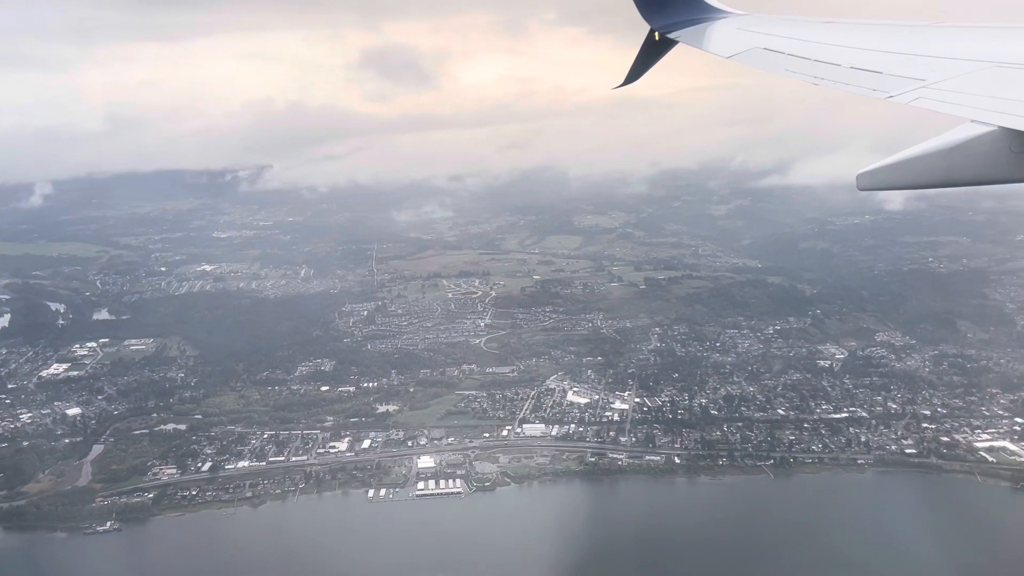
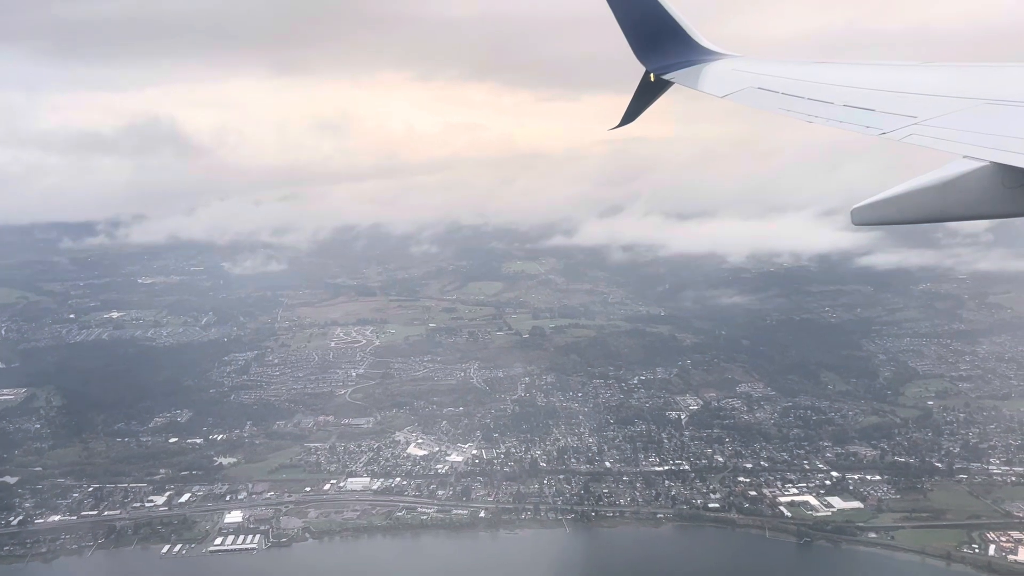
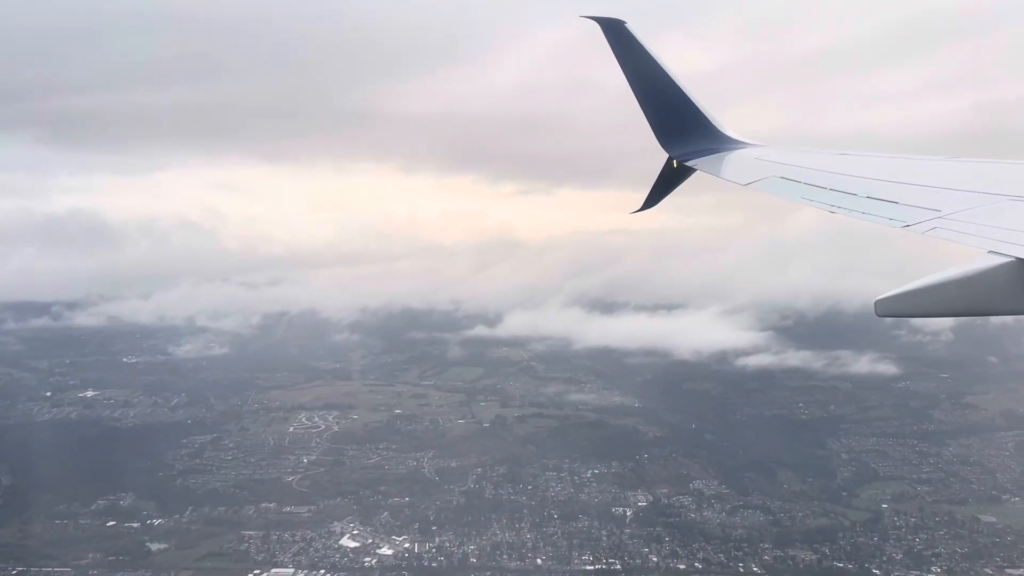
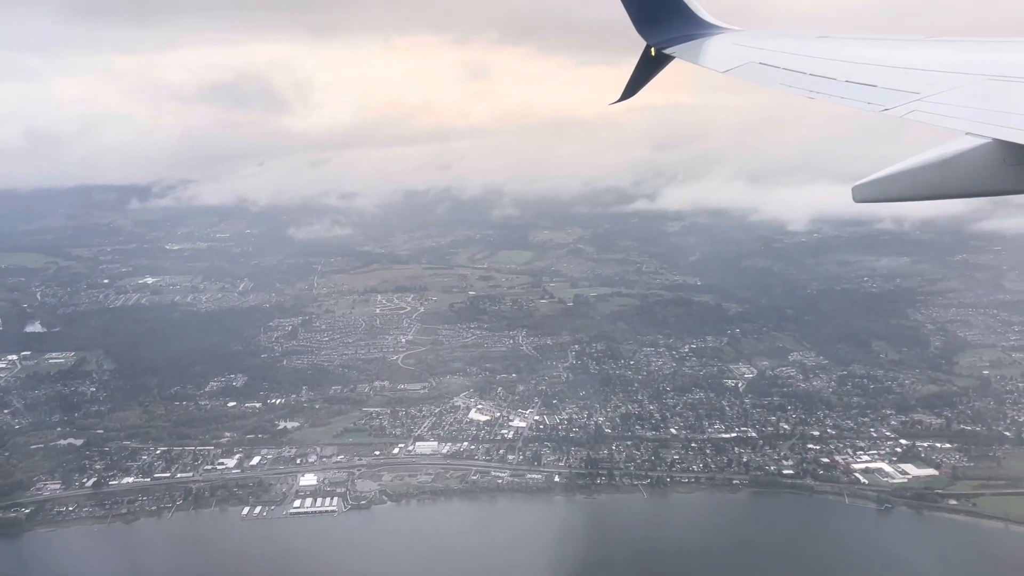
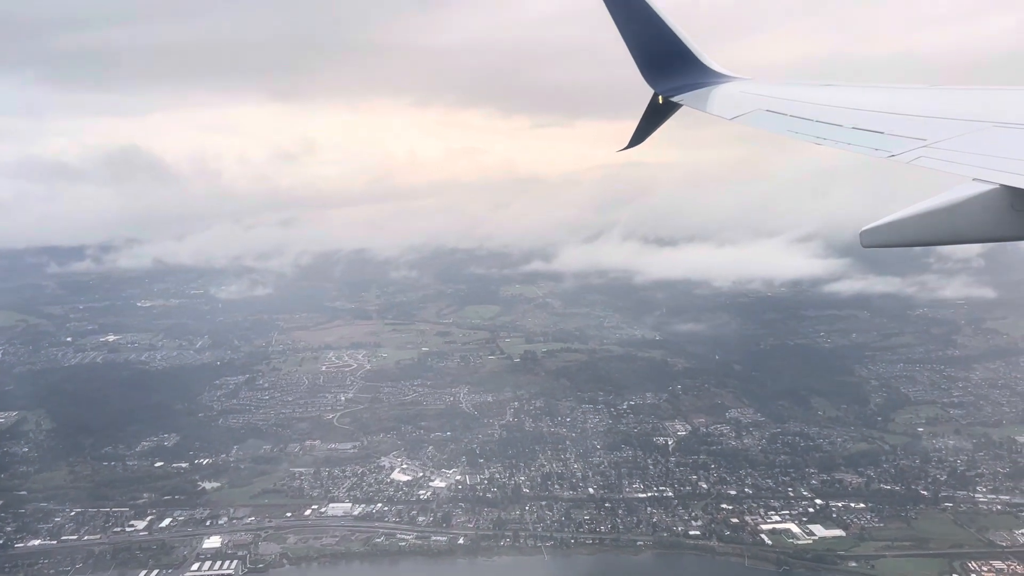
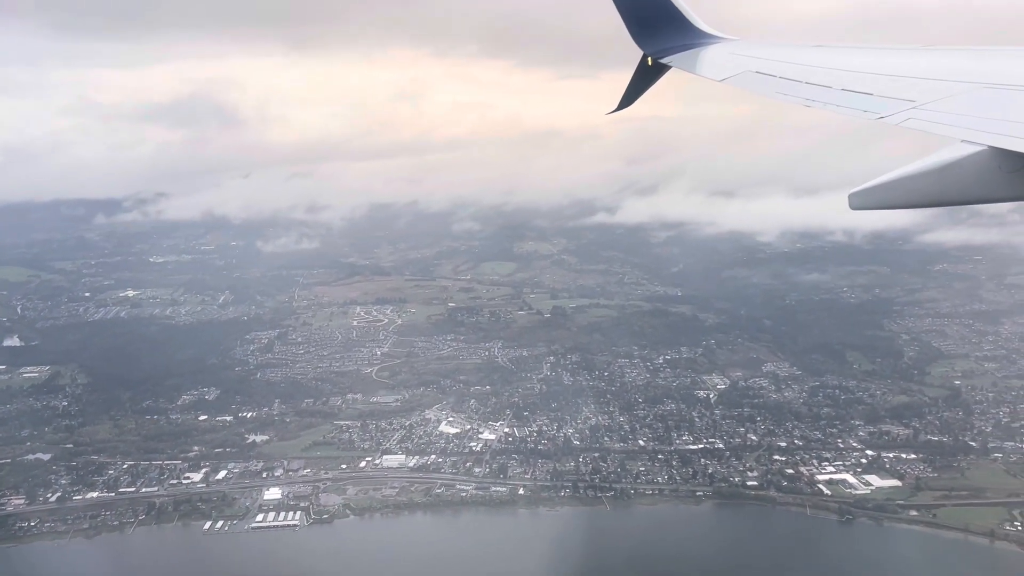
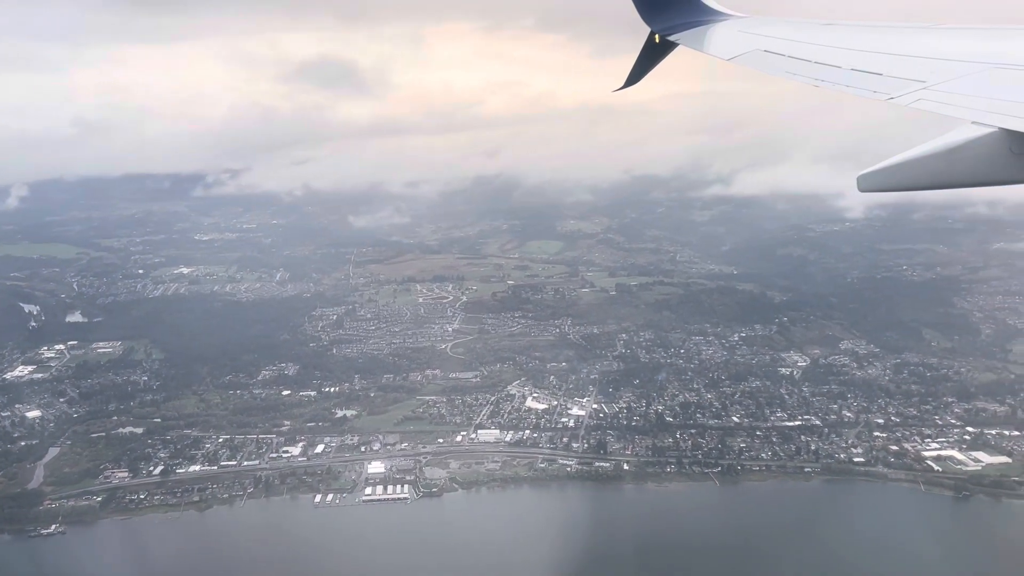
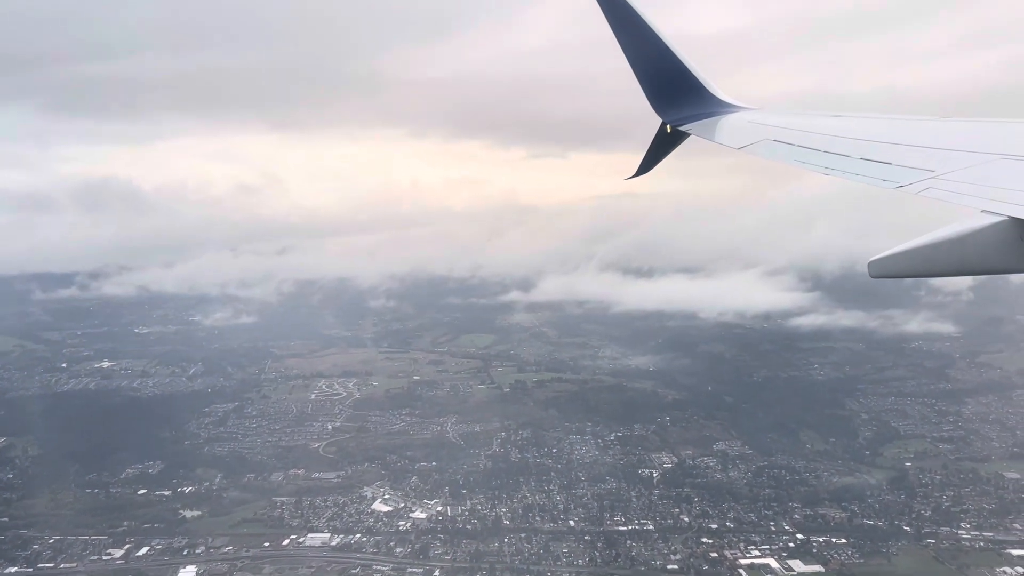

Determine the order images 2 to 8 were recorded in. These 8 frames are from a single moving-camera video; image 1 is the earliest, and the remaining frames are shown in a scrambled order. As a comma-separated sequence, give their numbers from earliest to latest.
7, 4, 6, 2, 5, 8, 3
